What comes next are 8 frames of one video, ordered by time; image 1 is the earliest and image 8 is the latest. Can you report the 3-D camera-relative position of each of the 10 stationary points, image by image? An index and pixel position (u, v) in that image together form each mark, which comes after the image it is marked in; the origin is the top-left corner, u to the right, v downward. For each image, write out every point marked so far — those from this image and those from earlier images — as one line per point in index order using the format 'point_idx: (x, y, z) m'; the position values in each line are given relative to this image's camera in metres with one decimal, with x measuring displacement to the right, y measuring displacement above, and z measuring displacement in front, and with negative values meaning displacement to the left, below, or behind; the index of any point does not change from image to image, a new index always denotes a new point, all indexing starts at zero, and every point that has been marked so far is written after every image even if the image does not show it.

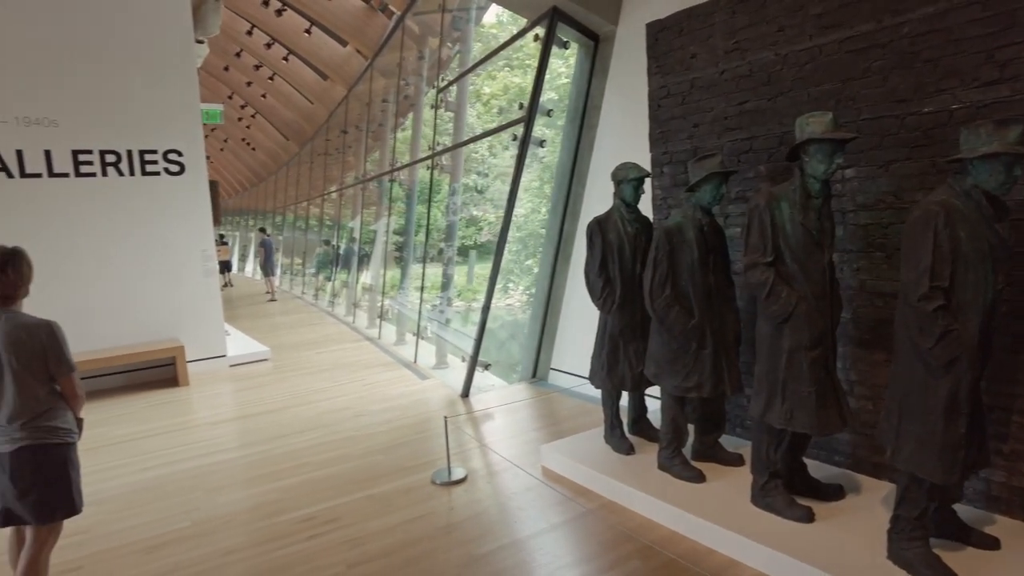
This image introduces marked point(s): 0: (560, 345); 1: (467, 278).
0: (+0.4, -0.5, +5.1) m
1: (-0.4, +0.1, +5.9) m
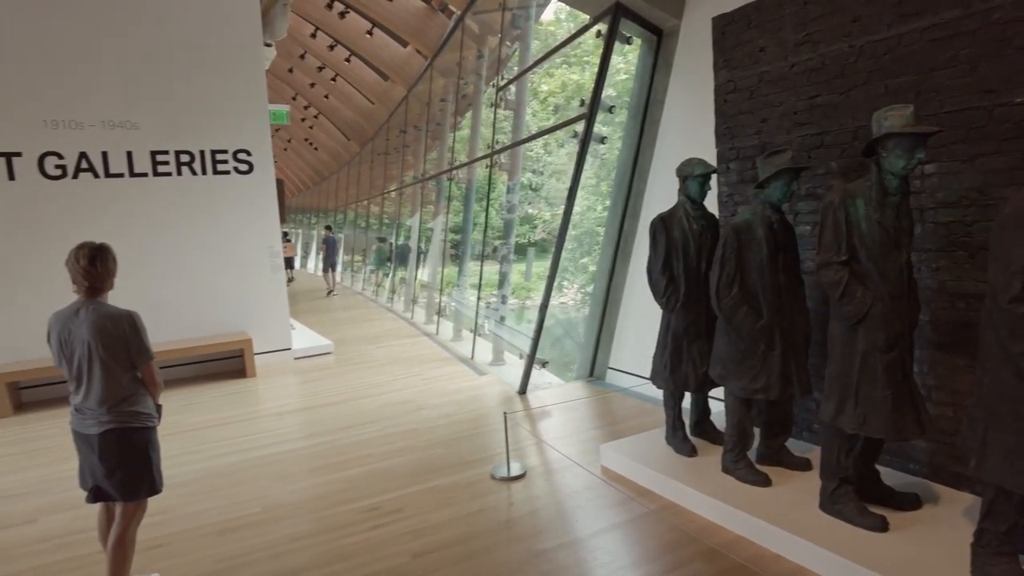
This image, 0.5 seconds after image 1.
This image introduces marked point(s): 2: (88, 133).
0: (+0.9, -0.5, +5.1) m
1: (+0.1, +0.1, +5.9) m
2: (-4.0, +1.5, +5.6) m
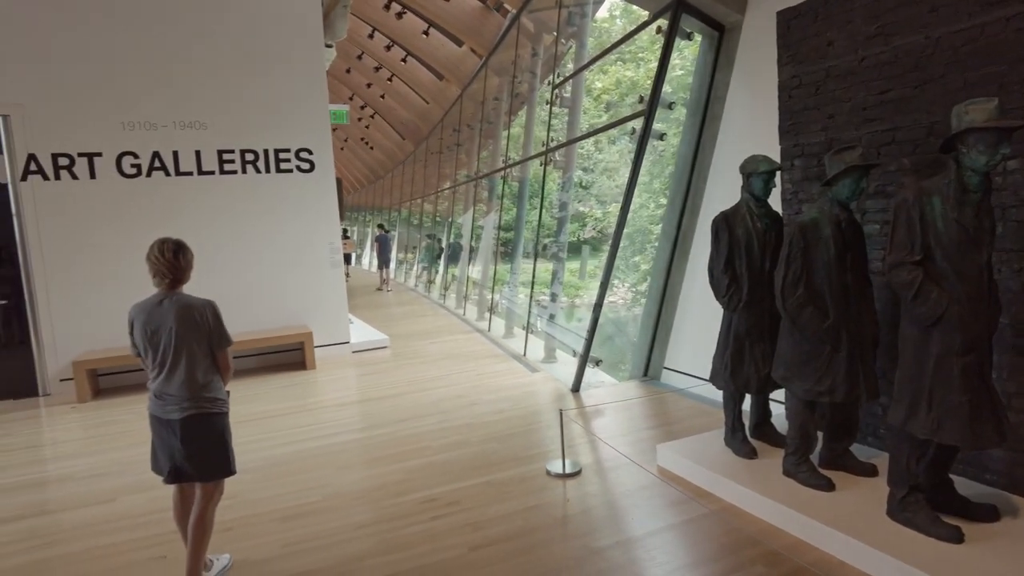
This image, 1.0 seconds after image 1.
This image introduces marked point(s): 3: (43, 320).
0: (+1.3, -0.5, +5.0) m
1: (+0.6, +0.2, +5.9) m
2: (-3.4, +1.5, +5.9) m
3: (-4.5, -0.3, +5.7) m
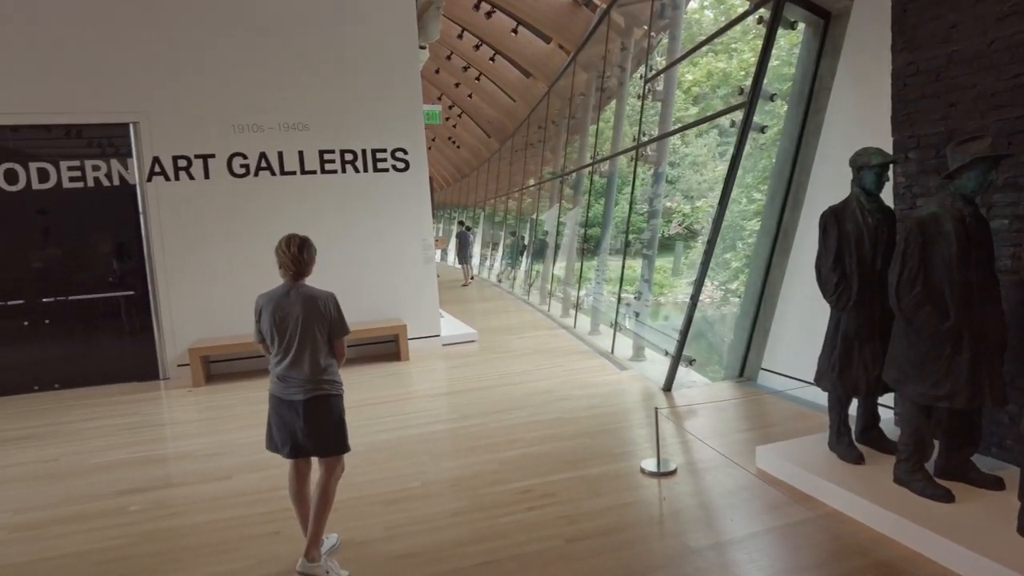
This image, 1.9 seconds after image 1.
0: (+2.1, -0.4, +4.8) m
1: (+1.5, +0.2, +5.8) m
2: (-2.5, +1.6, +6.3) m
3: (-3.6, -0.2, +6.2) m
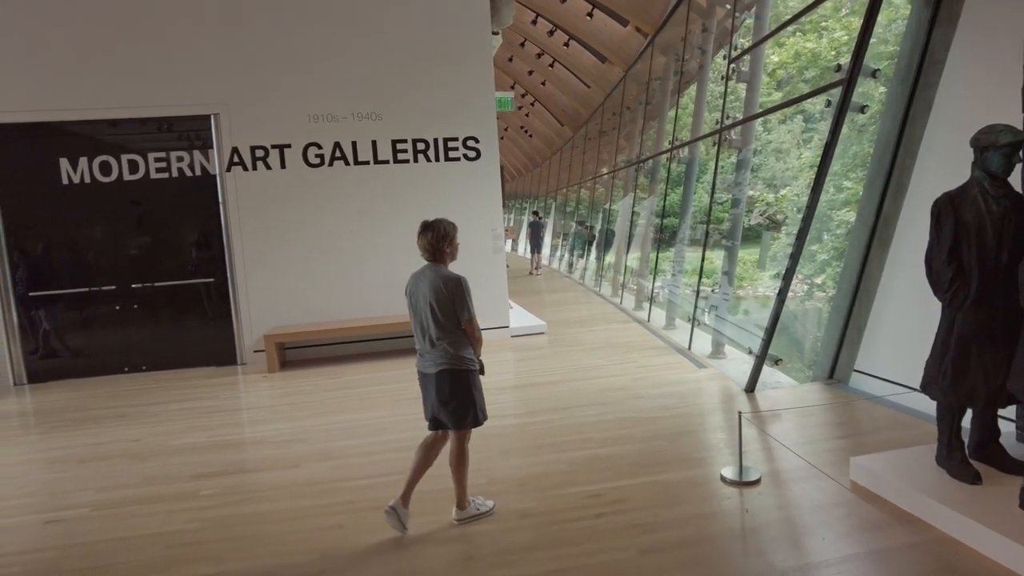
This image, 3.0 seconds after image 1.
0: (+2.6, -0.4, +4.4) m
1: (+2.1, +0.2, +5.4) m
2: (-1.8, +1.7, +6.4) m
3: (-2.9, -0.1, +6.5) m
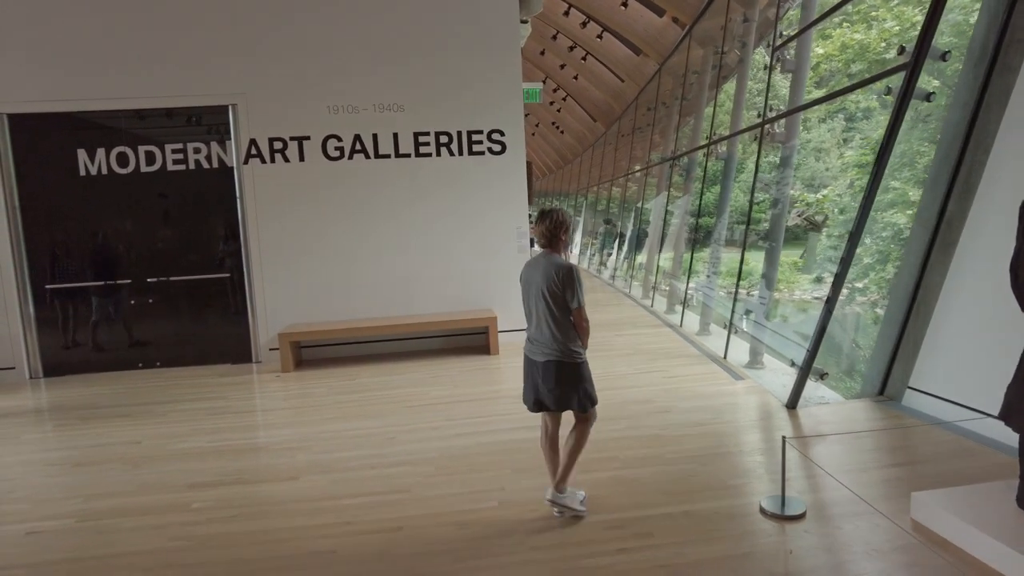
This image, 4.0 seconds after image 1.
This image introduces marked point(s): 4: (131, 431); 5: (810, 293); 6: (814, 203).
0: (+2.7, -0.5, +4.0) m
1: (+2.3, +0.2, +5.0) m
2: (-1.5, +1.7, +6.2) m
3: (-2.6, -0.1, +6.3) m
4: (-2.7, -1.0, +4.3) m
5: (+2.3, -0.1, +4.7) m
6: (+2.4, +0.7, +4.9) m
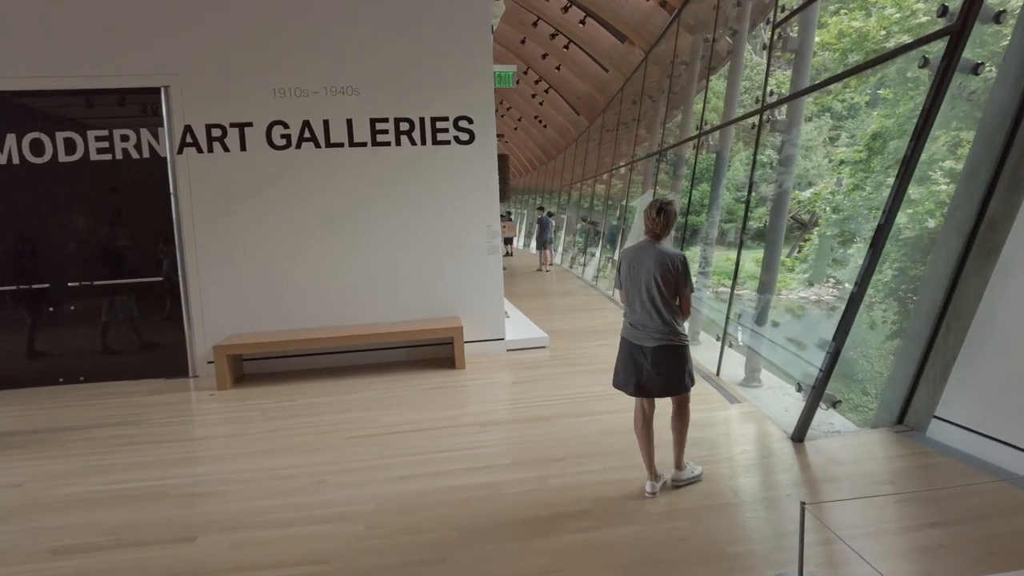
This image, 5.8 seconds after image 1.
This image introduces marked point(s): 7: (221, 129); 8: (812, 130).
0: (+2.5, -0.5, +3.4) m
1: (+2.1, +0.1, +4.4) m
2: (-1.8, +1.7, +5.5) m
3: (-2.9, -0.1, +5.6) m
4: (-2.9, -1.1, +3.6) m
5: (+2.1, -0.1, +4.1) m
6: (+2.2, +0.6, +4.3) m
7: (-2.6, +1.4, +5.4) m
8: (+2.2, +1.2, +4.0) m
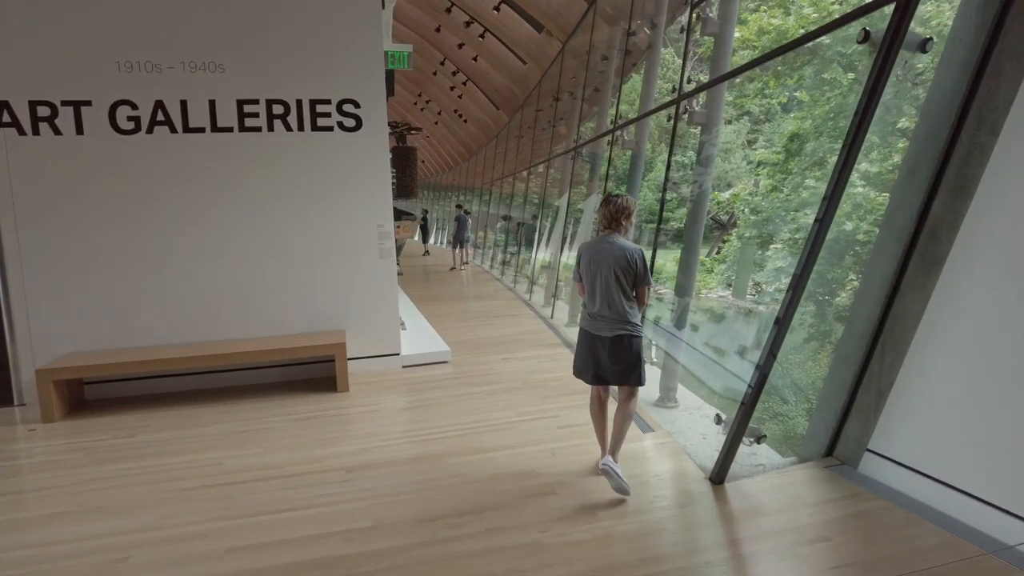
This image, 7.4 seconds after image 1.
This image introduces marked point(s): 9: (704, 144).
0: (+1.9, -0.6, +3.0) m
1: (+1.4, +0.1, +4.0) m
2: (-2.6, +1.6, +4.6) m
3: (-3.7, -0.2, +4.6) m
4: (-3.5, -1.2, +2.6) m
5: (+1.4, -0.2, +3.6) m
6: (+1.5, +0.5, +3.8) m
7: (-3.4, +1.3, +4.5) m
8: (+1.5, +1.1, +3.6) m
9: (+1.5, +1.0, +4.1) m
